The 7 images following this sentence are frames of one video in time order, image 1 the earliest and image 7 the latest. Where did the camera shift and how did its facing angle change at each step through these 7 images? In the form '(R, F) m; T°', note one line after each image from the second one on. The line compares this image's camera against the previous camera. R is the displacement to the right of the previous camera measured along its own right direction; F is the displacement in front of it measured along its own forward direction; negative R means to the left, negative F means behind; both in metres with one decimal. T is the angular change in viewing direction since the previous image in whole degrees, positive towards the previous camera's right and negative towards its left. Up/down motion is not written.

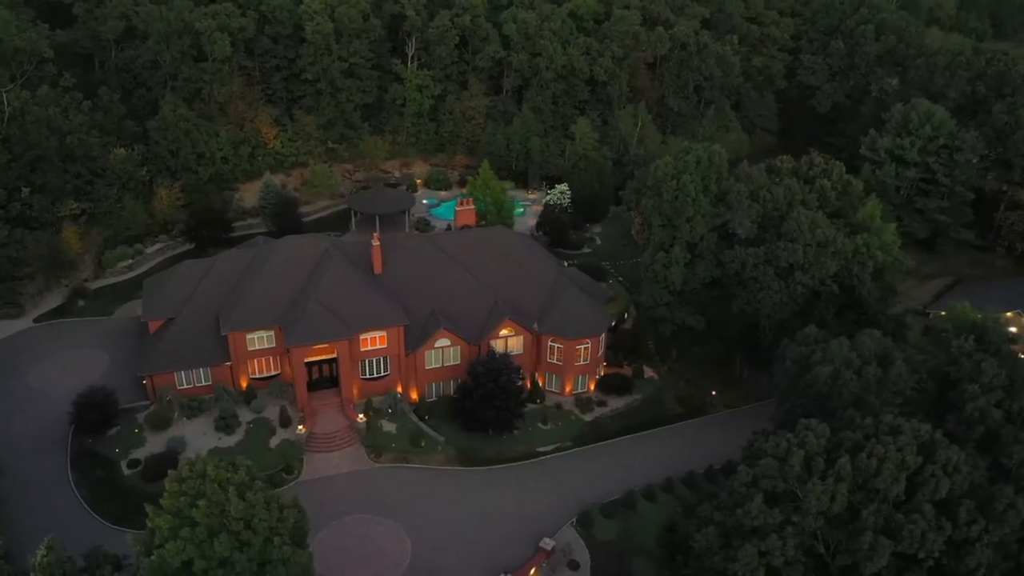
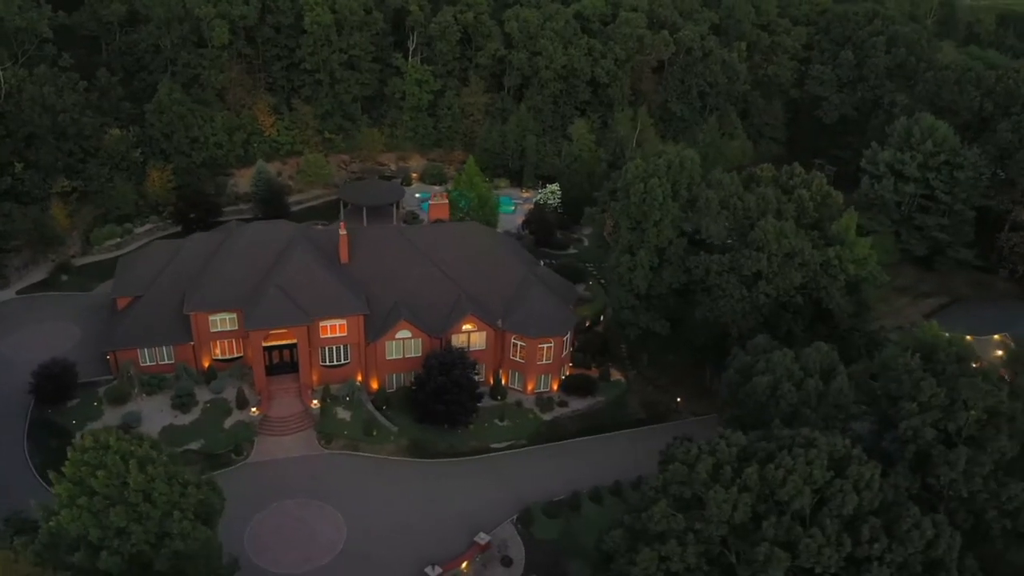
(+3.9, 0.0) m; -2°
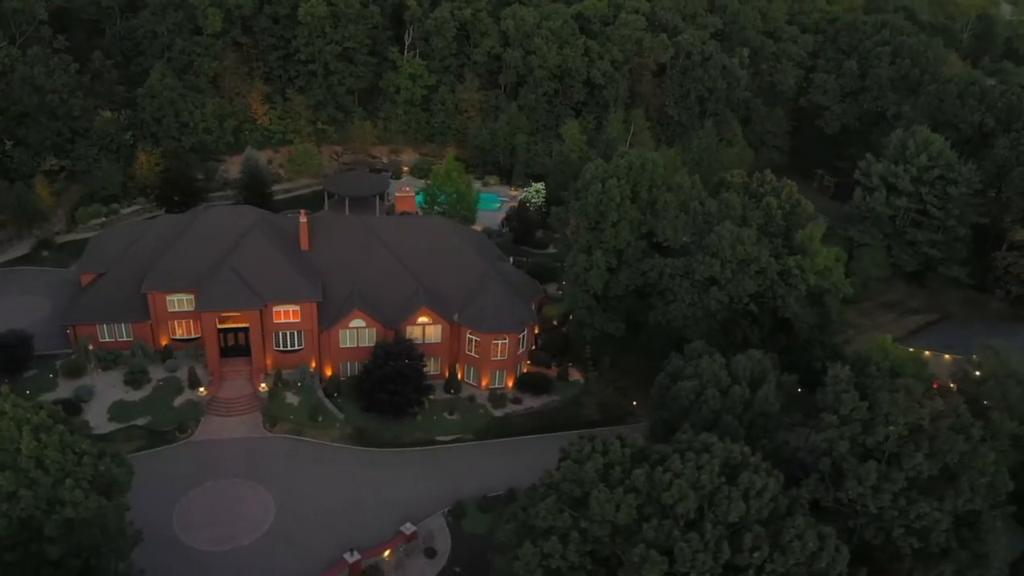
(+4.5, 0.0) m; -3°
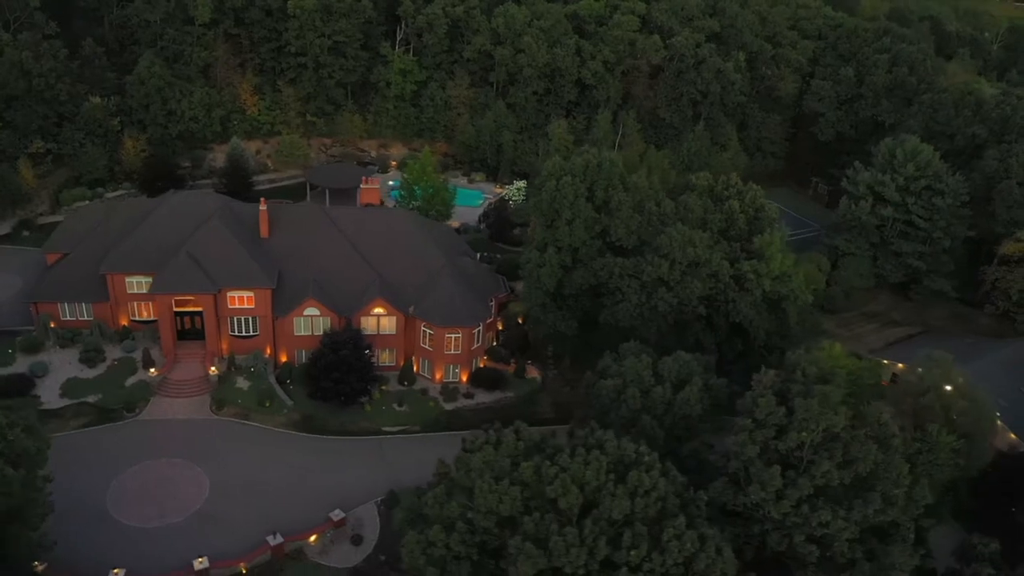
(+4.4, 0.0) m; -2°
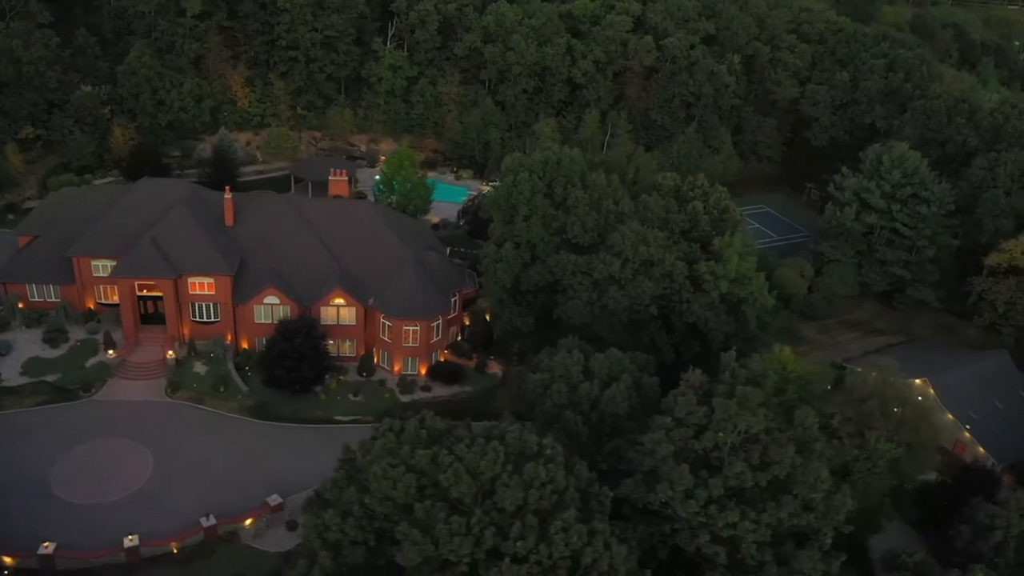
(+4.1, 0.0) m; -2°
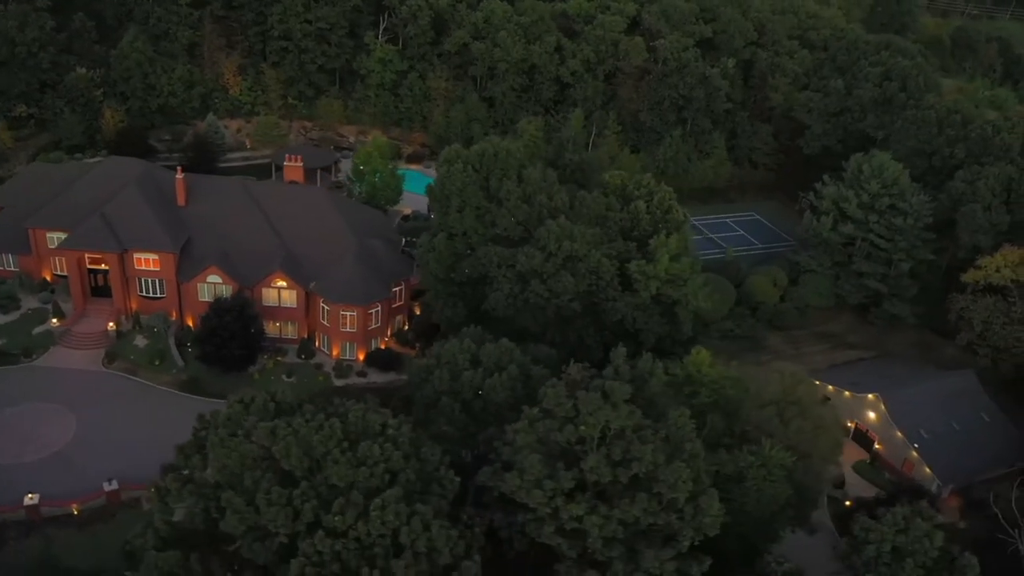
(+6.8, +0.1) m; -4°
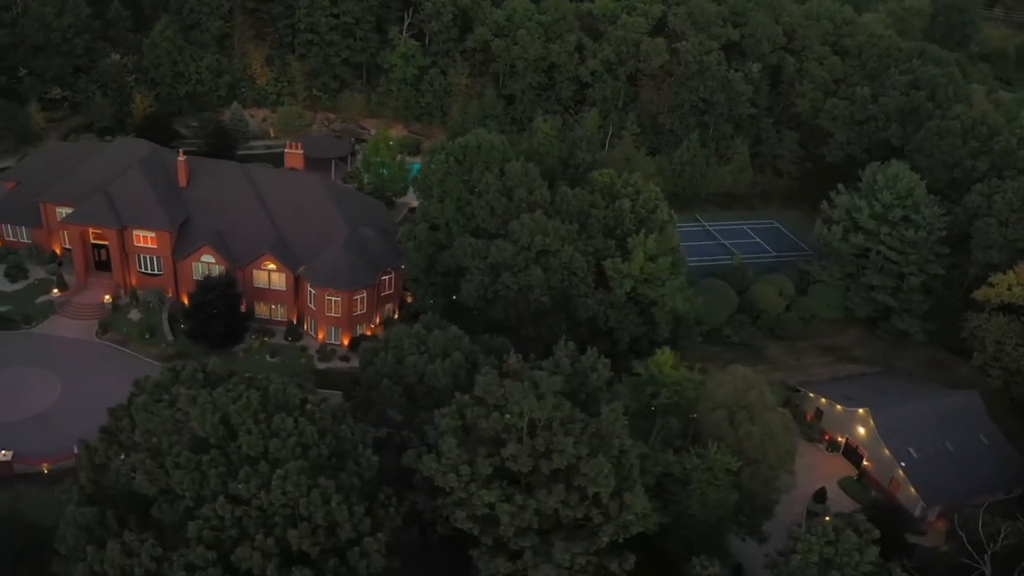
(+4.8, 0.0) m; -4°
